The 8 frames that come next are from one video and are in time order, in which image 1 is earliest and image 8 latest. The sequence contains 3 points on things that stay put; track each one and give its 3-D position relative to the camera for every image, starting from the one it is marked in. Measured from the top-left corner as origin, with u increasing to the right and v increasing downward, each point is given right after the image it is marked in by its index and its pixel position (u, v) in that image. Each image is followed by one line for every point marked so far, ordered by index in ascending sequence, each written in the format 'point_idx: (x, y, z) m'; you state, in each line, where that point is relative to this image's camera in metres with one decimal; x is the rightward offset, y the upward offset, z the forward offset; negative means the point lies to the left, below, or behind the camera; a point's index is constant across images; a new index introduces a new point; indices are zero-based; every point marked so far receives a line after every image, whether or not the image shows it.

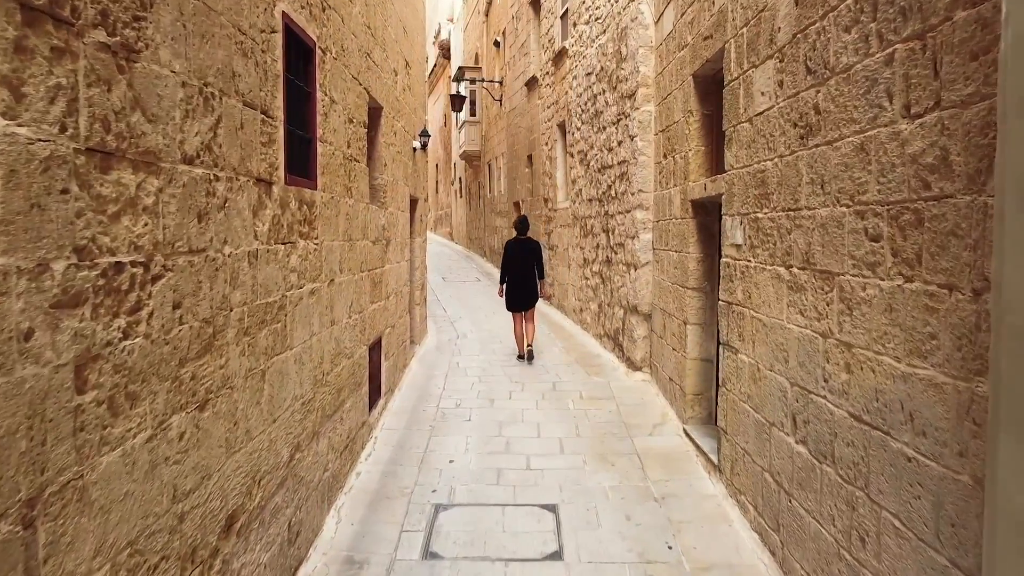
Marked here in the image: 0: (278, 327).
0: (-0.8, -0.1, +2.5) m
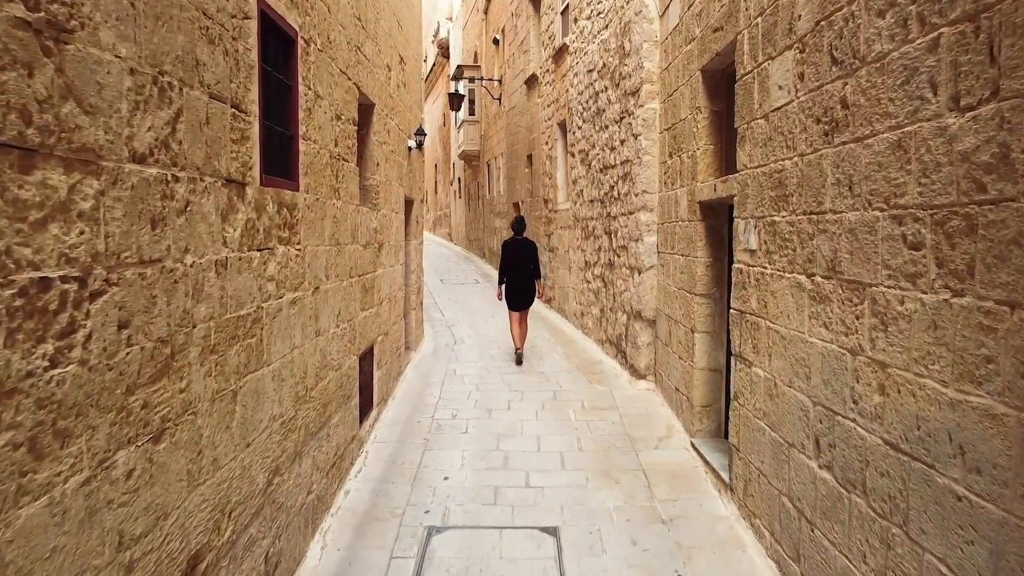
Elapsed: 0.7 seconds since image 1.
0: (-0.8, -0.2, +2.3) m
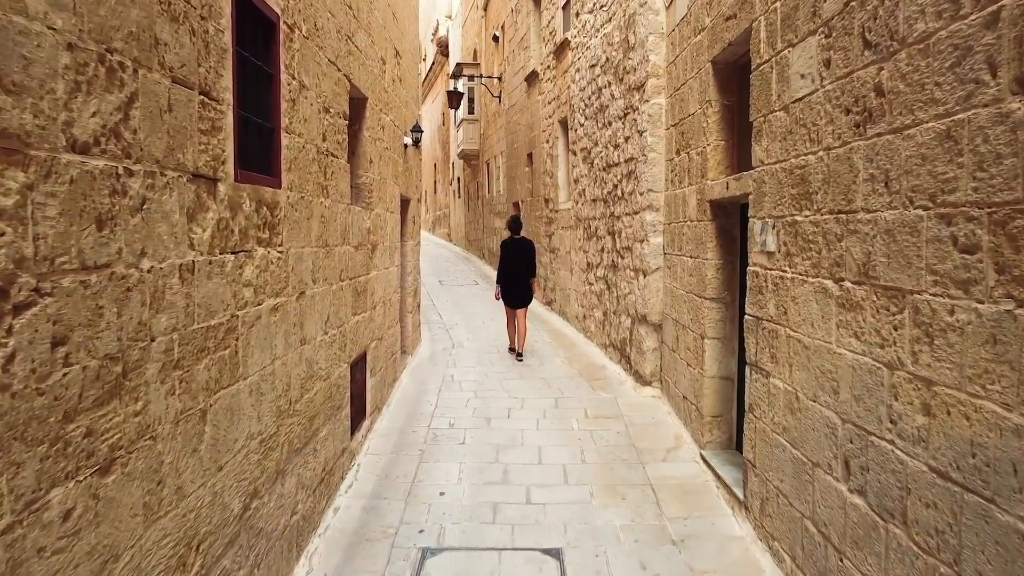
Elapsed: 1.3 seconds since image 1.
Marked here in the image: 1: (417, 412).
0: (-0.8, -0.2, +2.0) m
1: (-0.6, -0.8, +4.7) m
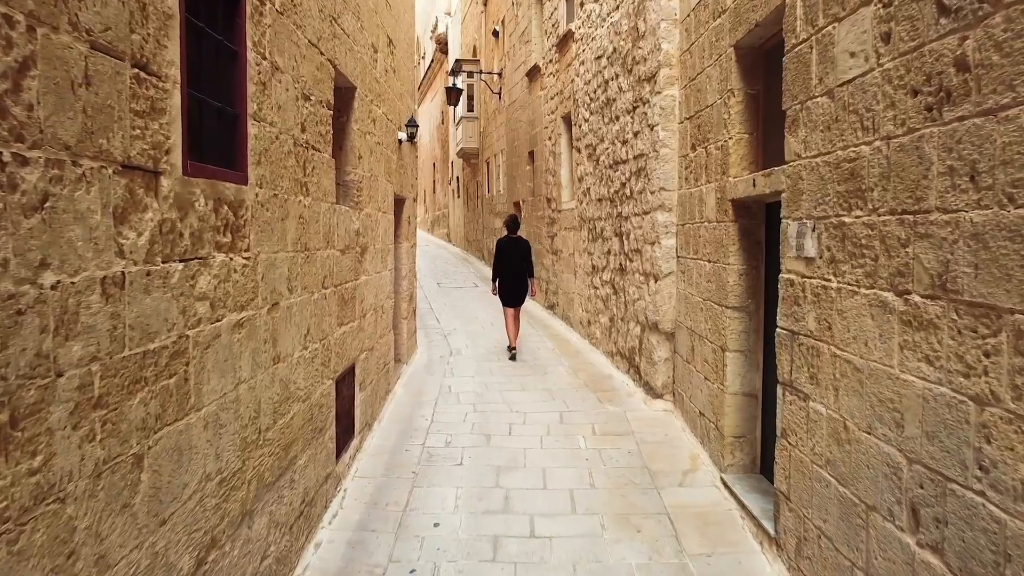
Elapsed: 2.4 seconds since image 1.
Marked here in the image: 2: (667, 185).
0: (-0.8, -0.2, +1.7) m
1: (-0.6, -0.8, +4.3) m
2: (+1.0, +0.7, +4.5) m
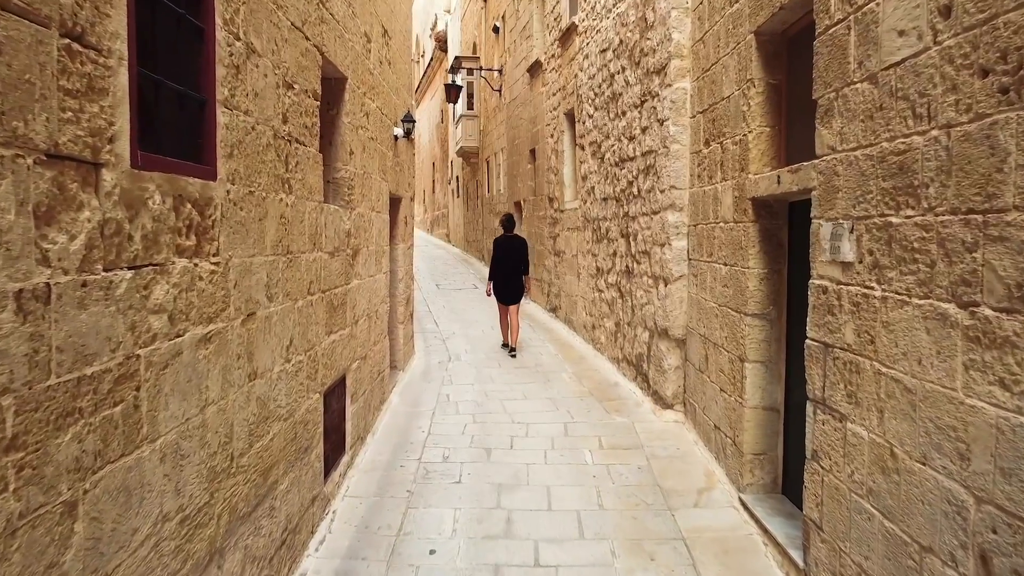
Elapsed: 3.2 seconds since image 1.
0: (-0.8, -0.2, +1.4) m
1: (-0.6, -0.9, +4.1) m
2: (+1.0, +0.6, +4.3) m
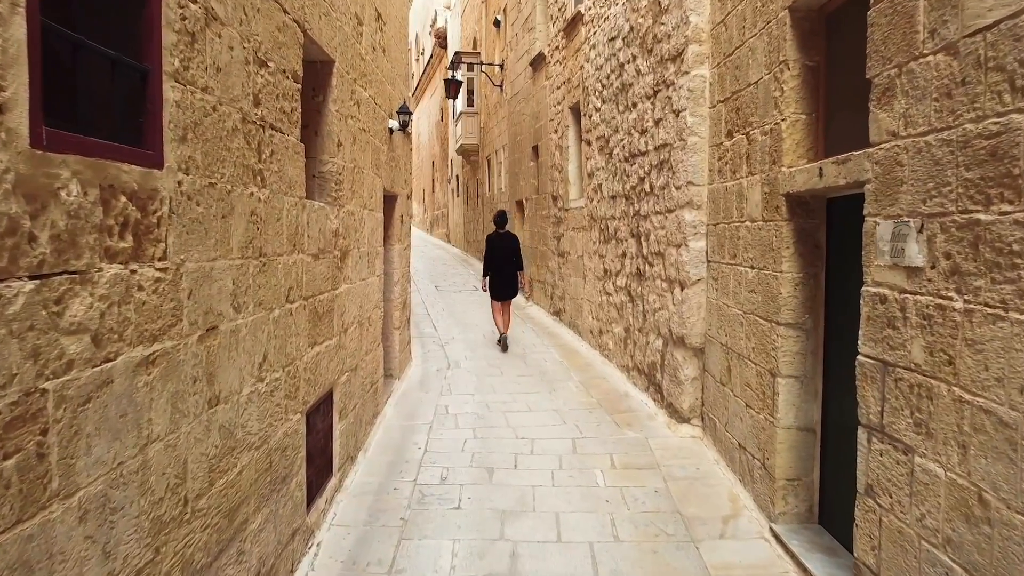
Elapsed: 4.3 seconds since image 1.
0: (-0.8, -0.3, +1.1) m
1: (-0.6, -0.9, +3.7) m
2: (+1.0, +0.6, +3.9) m
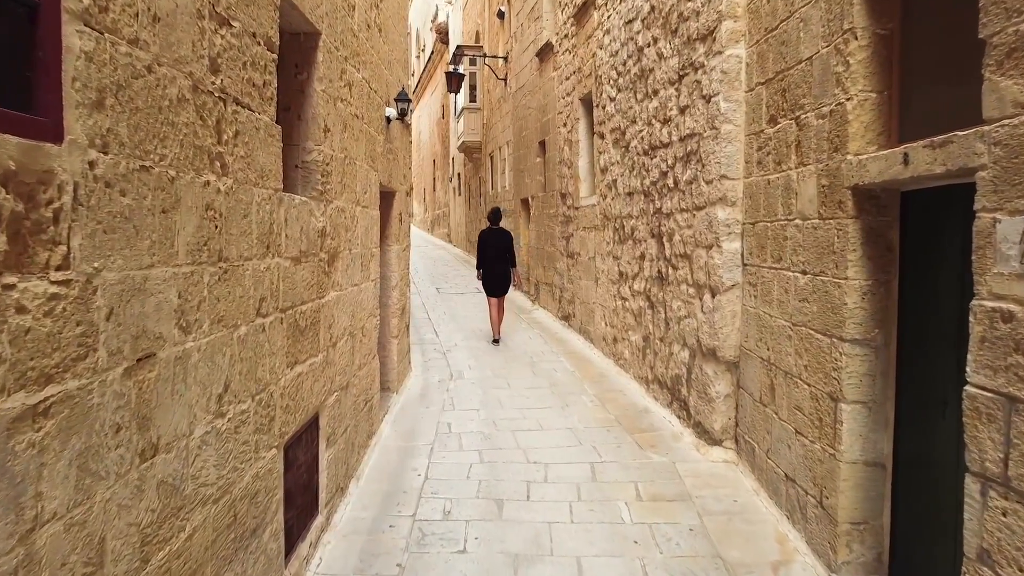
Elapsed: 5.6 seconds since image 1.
0: (-0.7, -0.3, +0.7) m
1: (-0.5, -0.9, +3.3) m
2: (+1.1, +0.6, +3.5) m
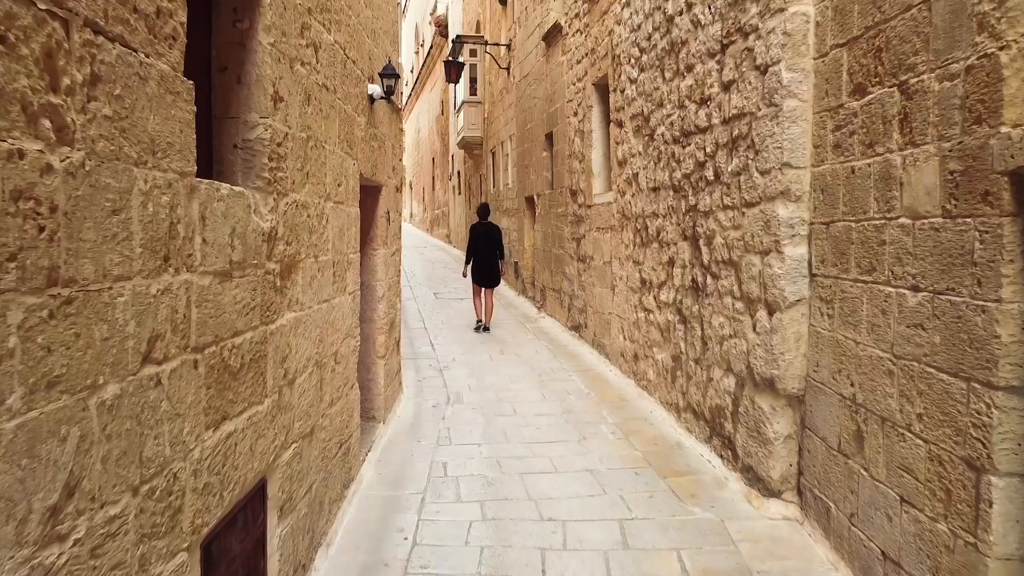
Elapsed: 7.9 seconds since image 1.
0: (-0.7, -0.4, 0.0) m
1: (-0.5, -1.0, +2.6) m
2: (+1.1, +0.5, +2.8) m
